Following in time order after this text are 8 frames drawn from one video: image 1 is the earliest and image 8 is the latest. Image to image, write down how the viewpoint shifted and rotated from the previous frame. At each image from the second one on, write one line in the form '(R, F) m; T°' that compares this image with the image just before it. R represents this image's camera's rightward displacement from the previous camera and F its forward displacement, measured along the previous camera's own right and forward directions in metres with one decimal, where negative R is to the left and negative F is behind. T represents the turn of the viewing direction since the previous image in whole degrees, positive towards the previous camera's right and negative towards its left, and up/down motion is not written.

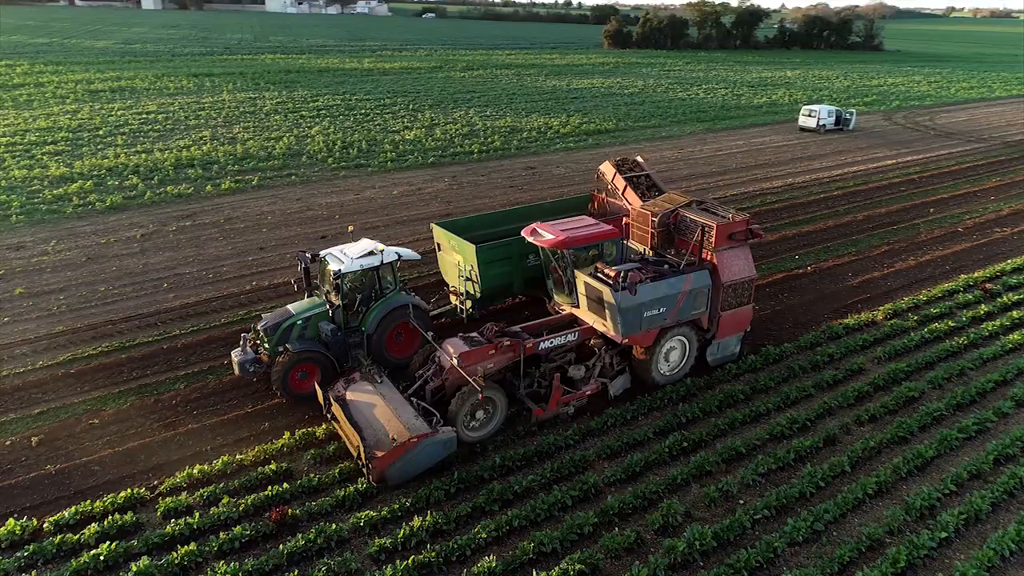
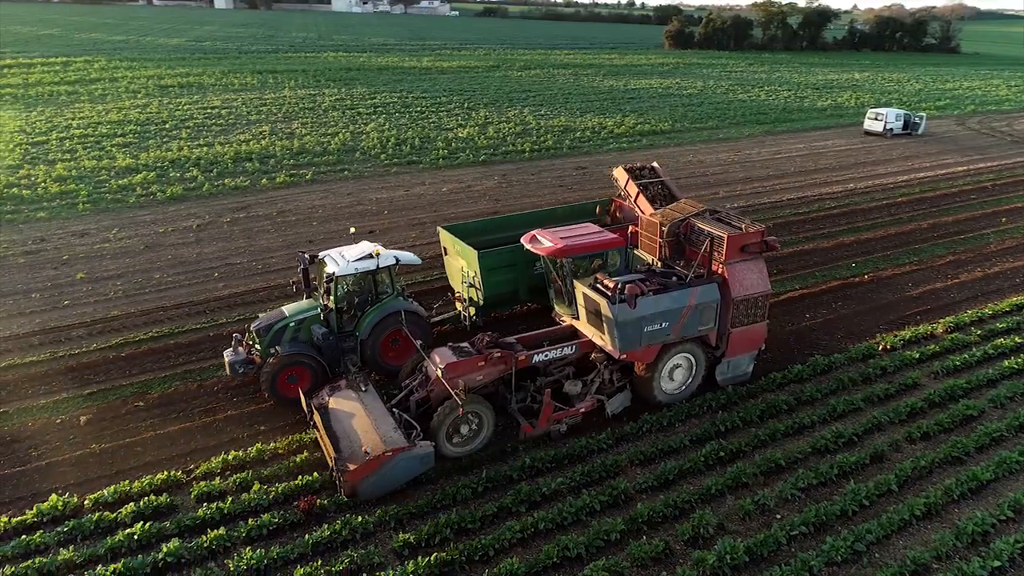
(+0.2, +0.1) m; -4°
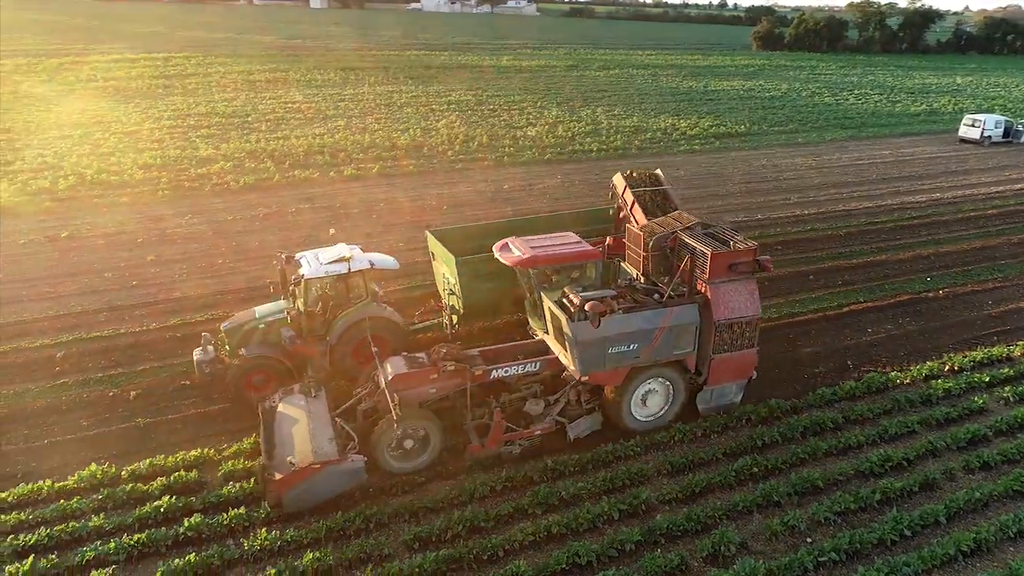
(+0.5, +0.2) m; -6°
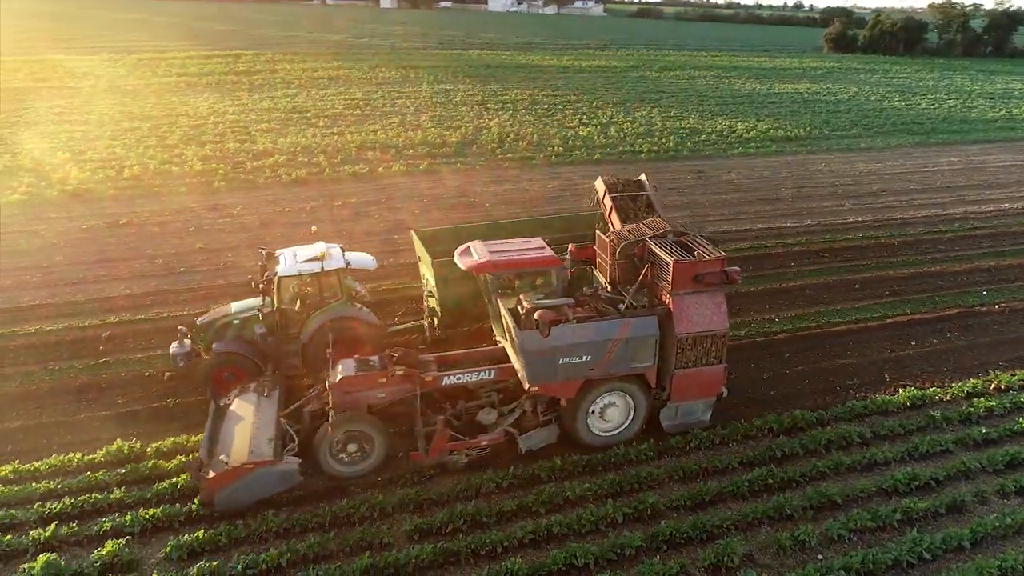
(+0.5, +0.1) m; -5°
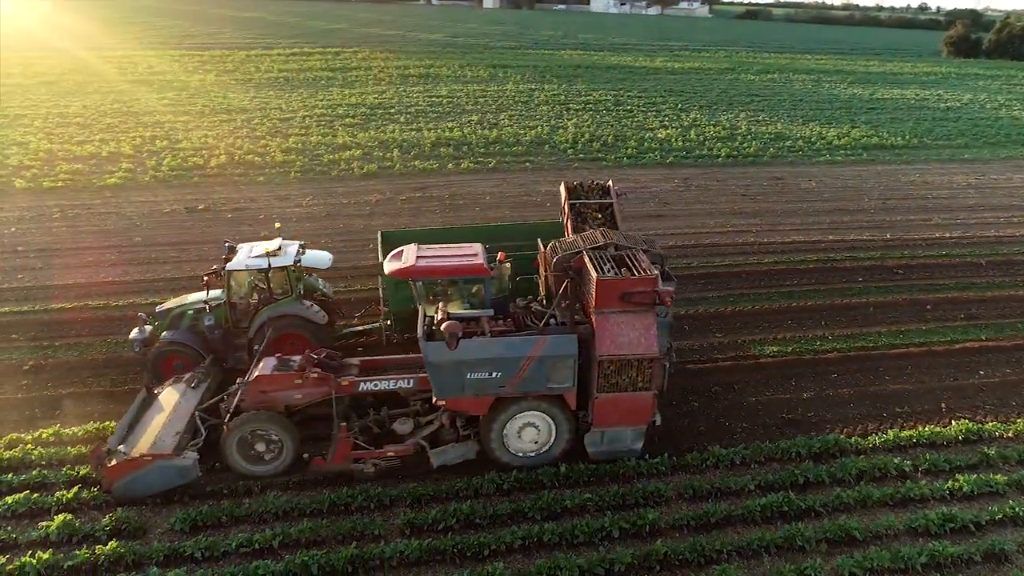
(+0.8, +0.2) m; -7°
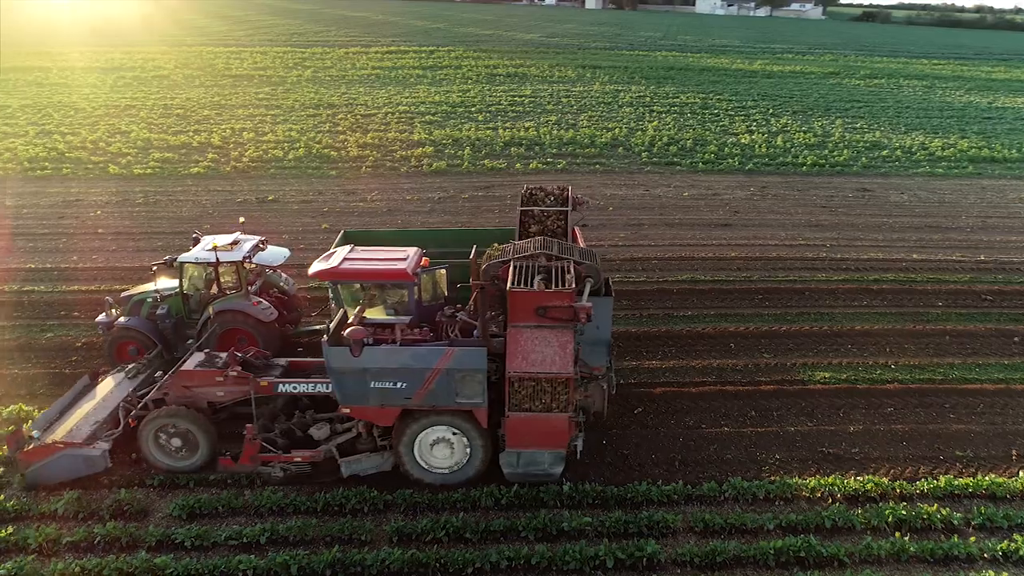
(+0.8, +0.4) m; -7°
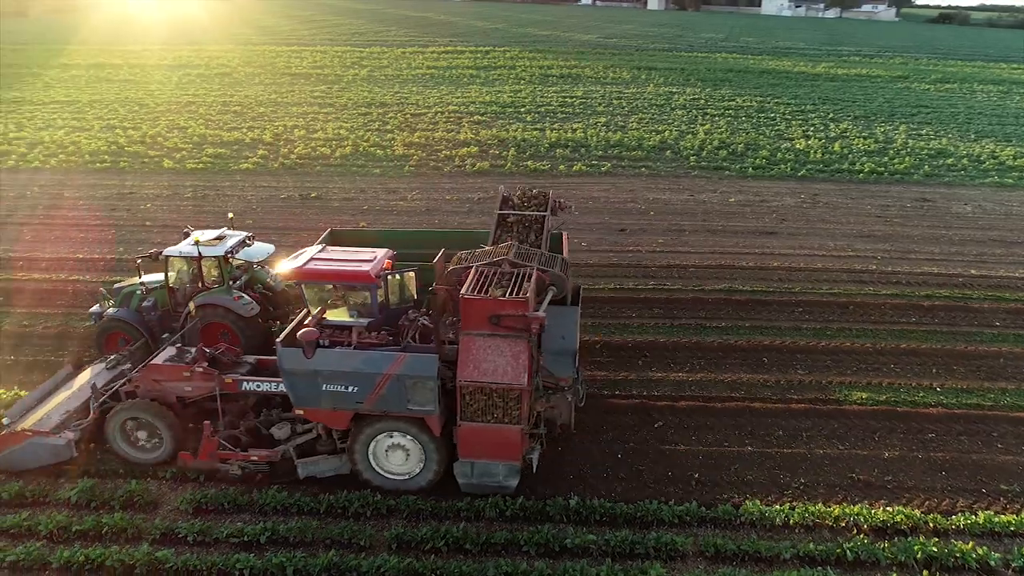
(+0.4, +0.2) m; -4°
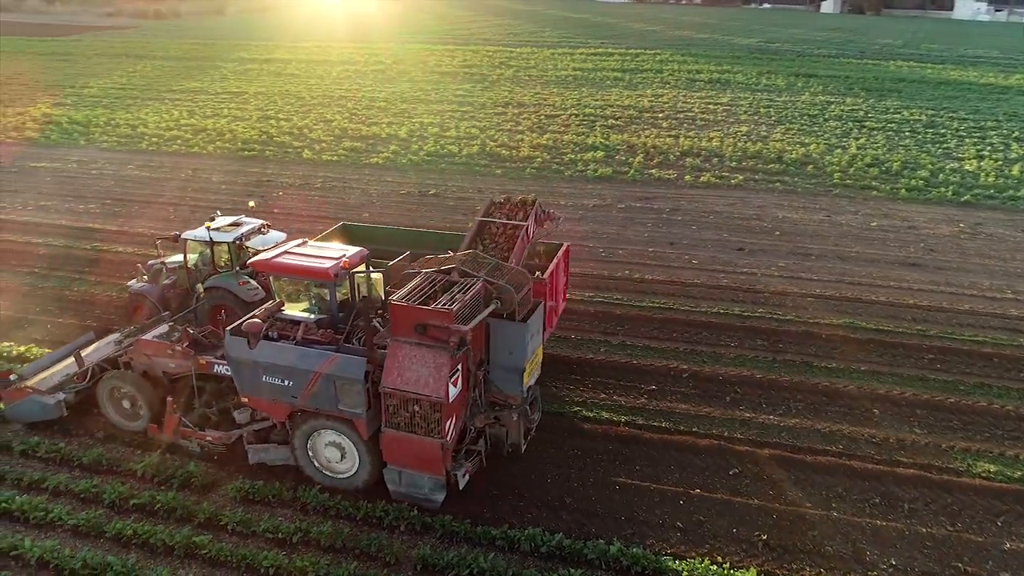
(+0.7, +0.5) m; -11°
